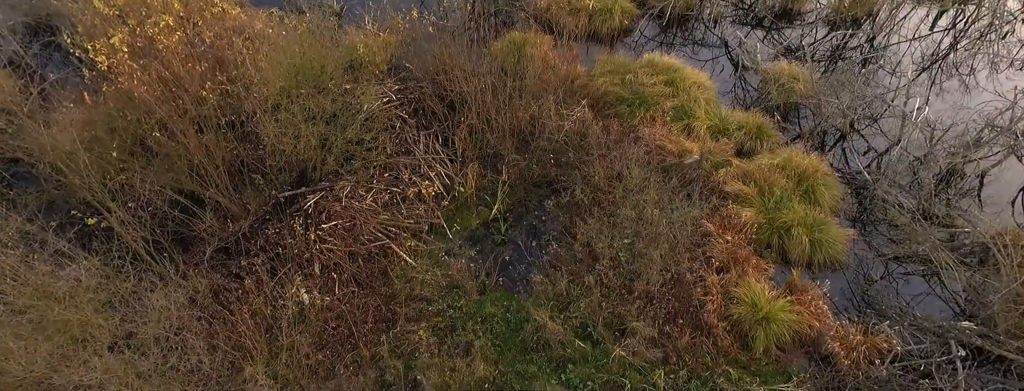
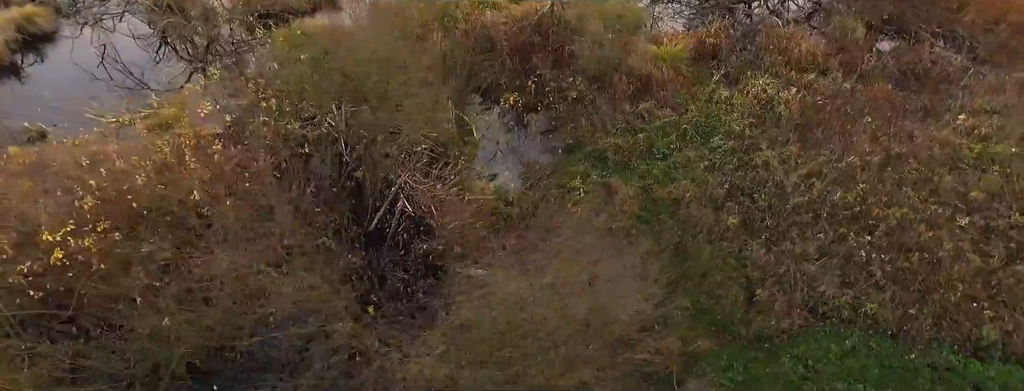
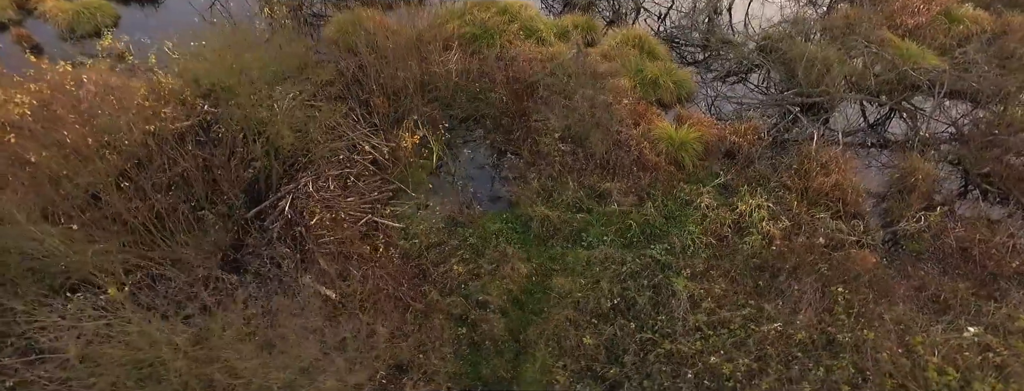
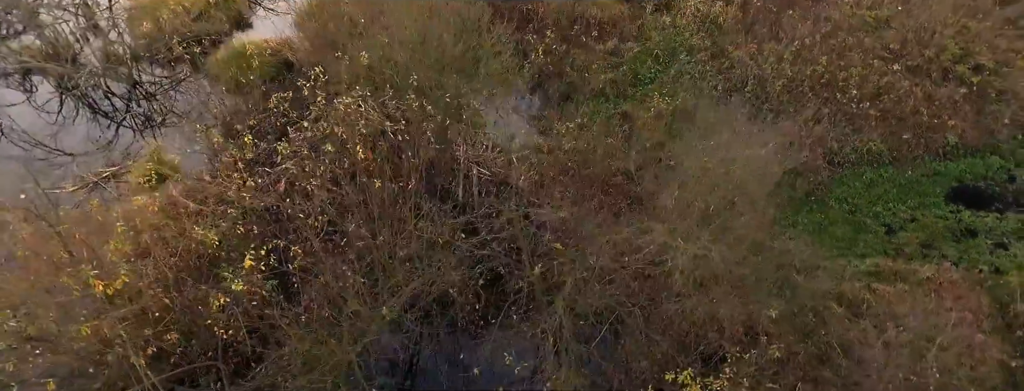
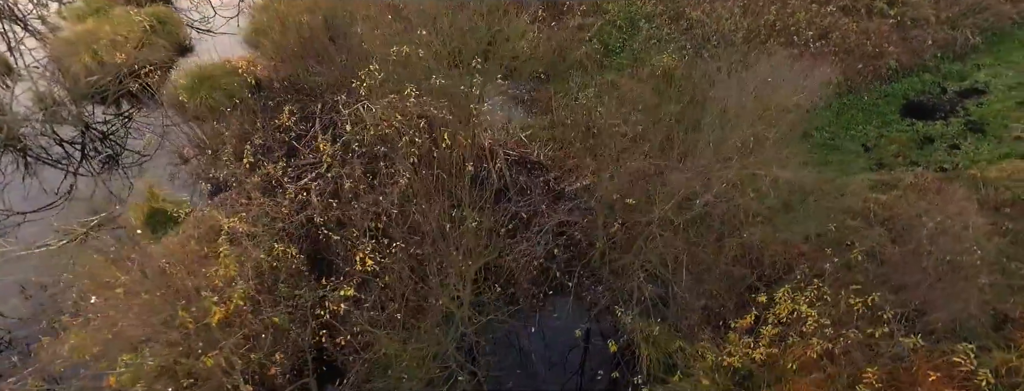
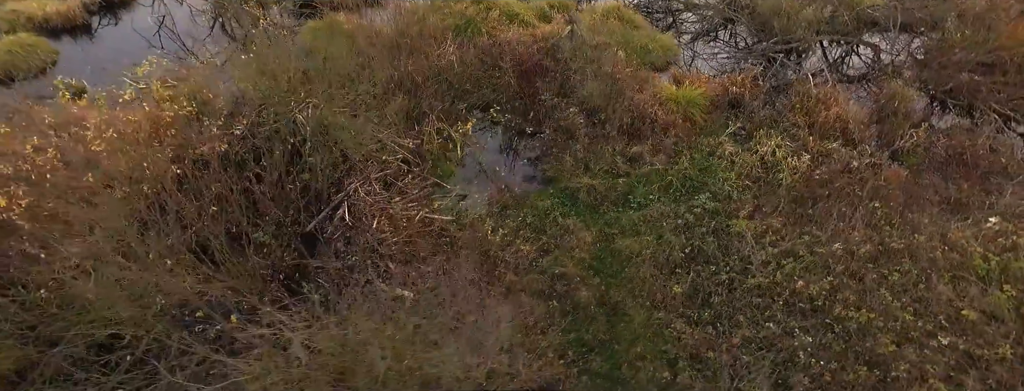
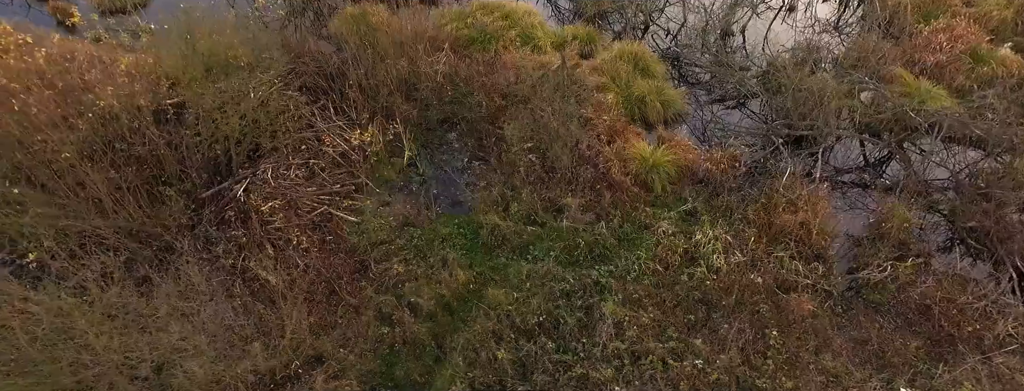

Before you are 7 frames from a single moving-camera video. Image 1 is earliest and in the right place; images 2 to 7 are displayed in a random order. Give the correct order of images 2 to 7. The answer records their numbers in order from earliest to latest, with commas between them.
7, 3, 6, 2, 4, 5
